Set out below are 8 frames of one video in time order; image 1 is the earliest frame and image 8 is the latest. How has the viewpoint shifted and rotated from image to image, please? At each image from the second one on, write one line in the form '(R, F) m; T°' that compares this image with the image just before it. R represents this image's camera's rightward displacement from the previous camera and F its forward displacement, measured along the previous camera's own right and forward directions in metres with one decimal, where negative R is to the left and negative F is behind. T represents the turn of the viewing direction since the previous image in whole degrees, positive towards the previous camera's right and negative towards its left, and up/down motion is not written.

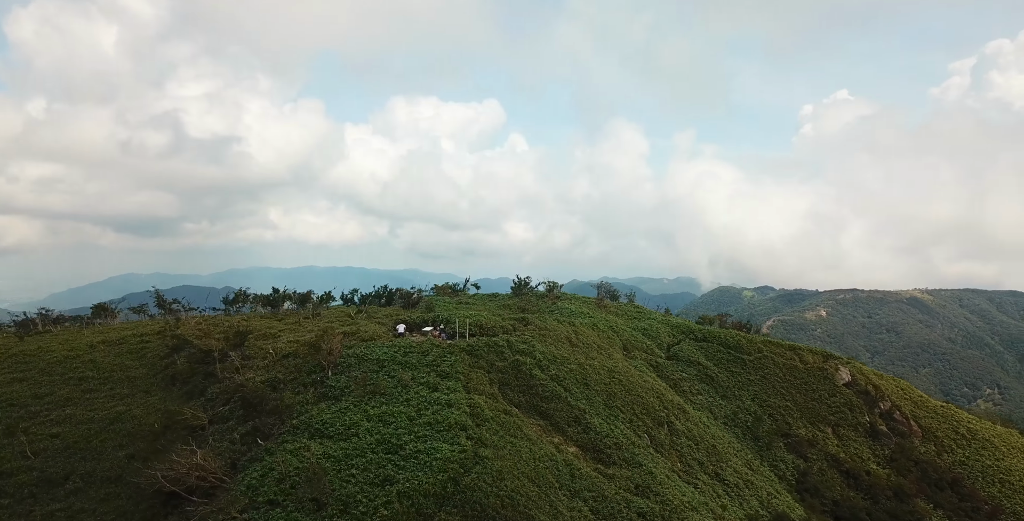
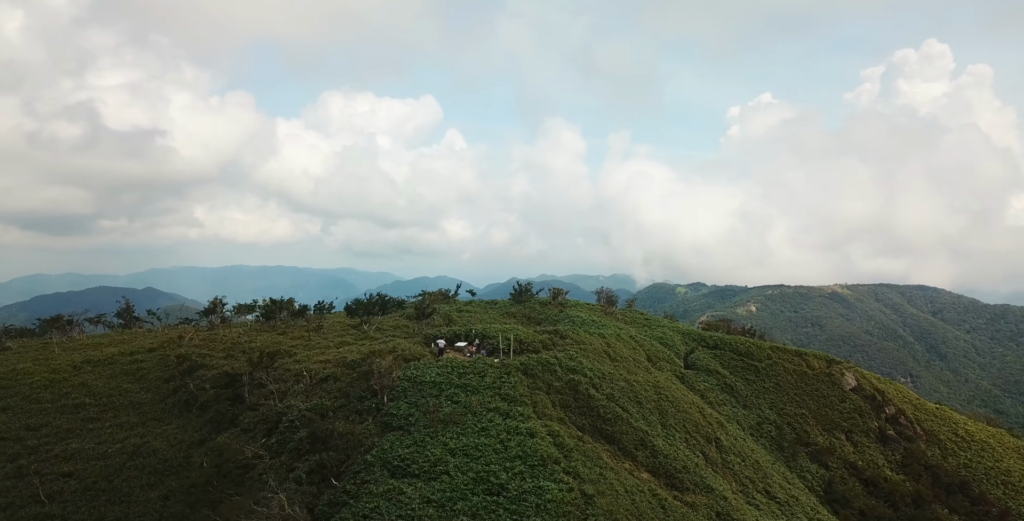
(-4.7, +2.1) m; +3°
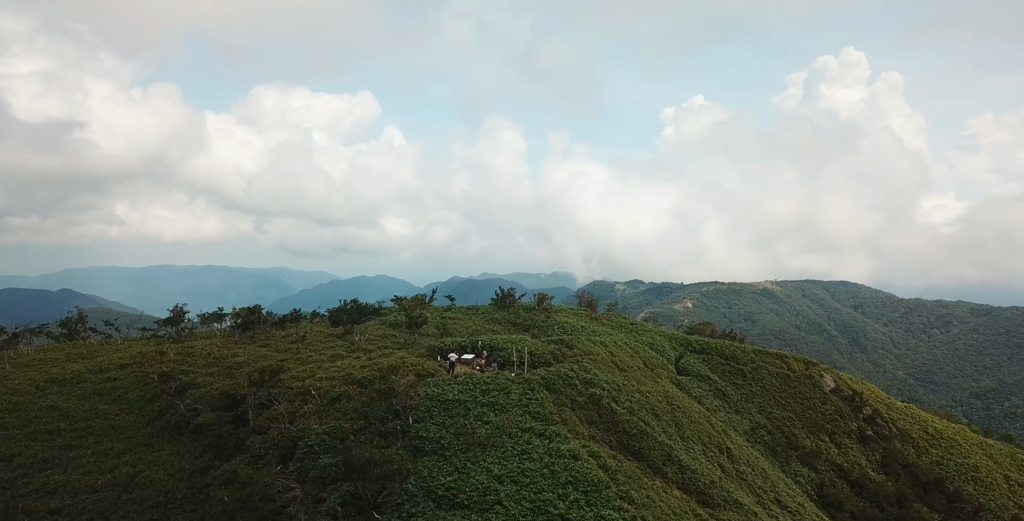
(-3.1, +1.2) m; +4°
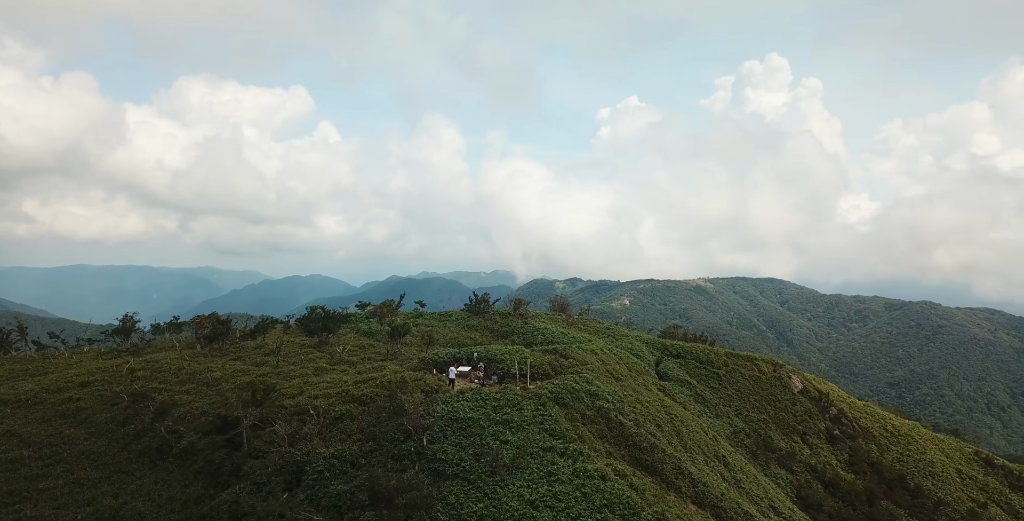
(-2.6, +0.8) m; +4°
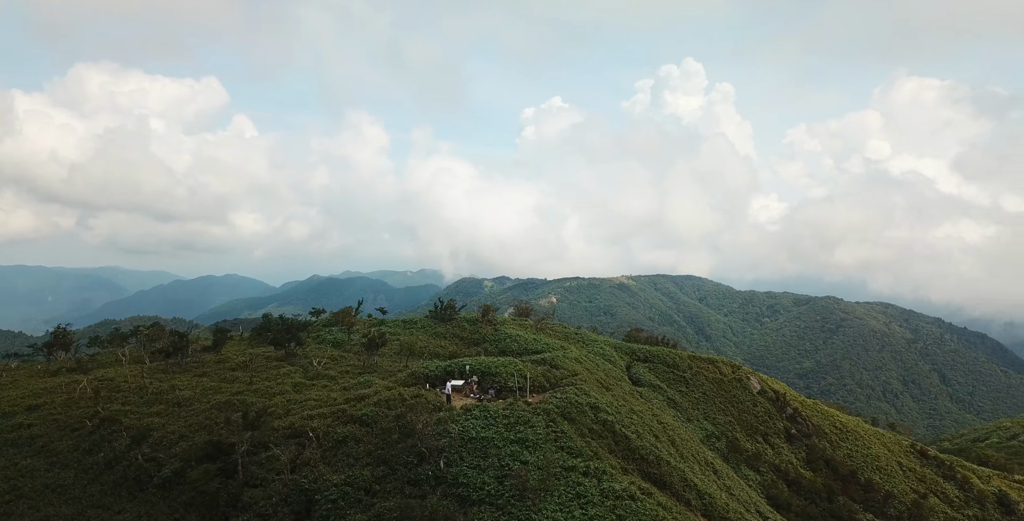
(-3.0, +0.7) m; +5°
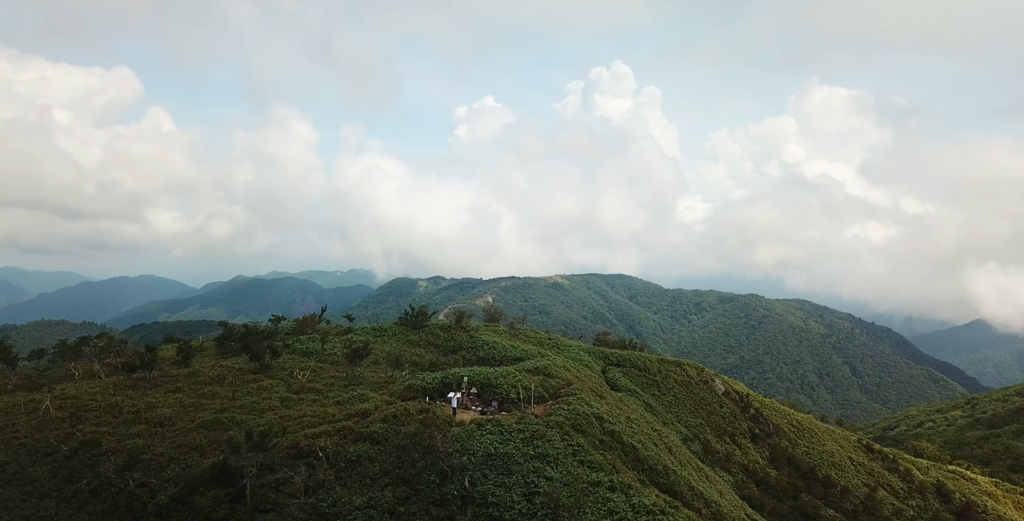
(-3.0, +0.2) m; +5°
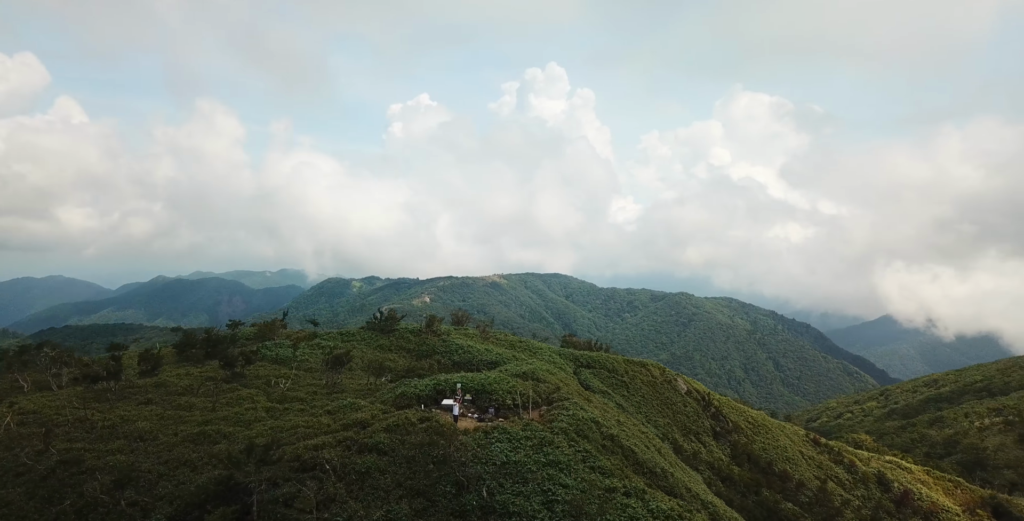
(-2.7, -0.1) m; +5°
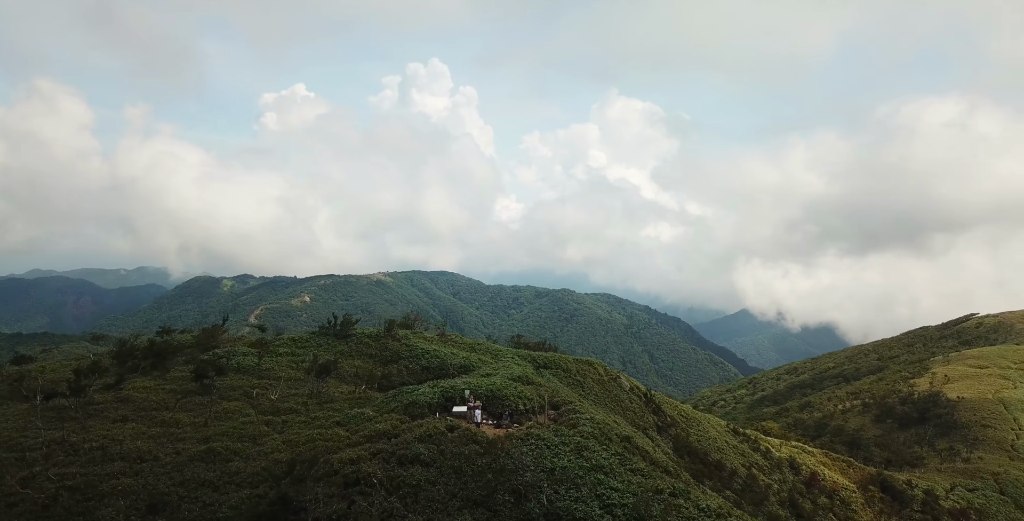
(-6.1, -0.5) m; +9°
